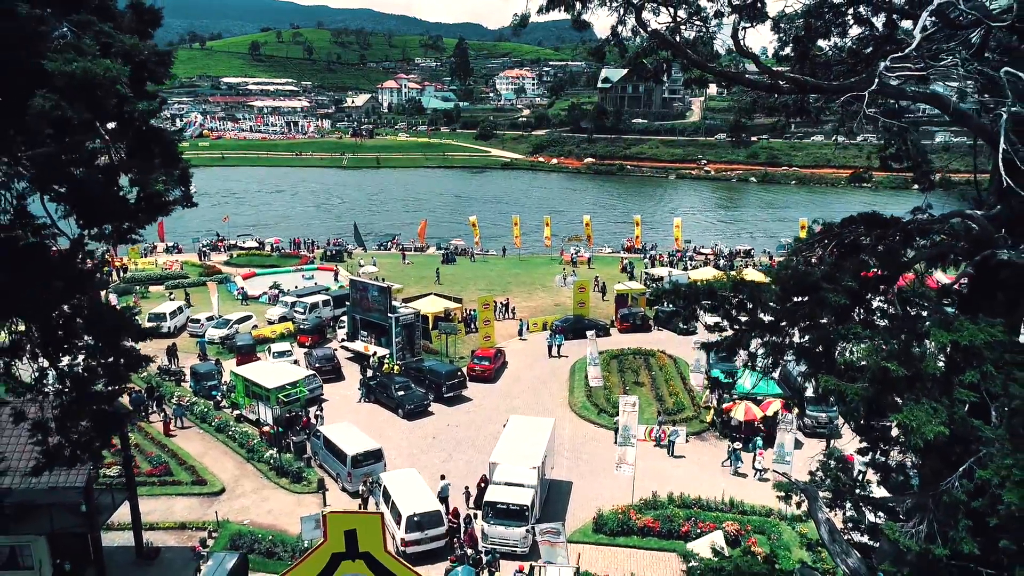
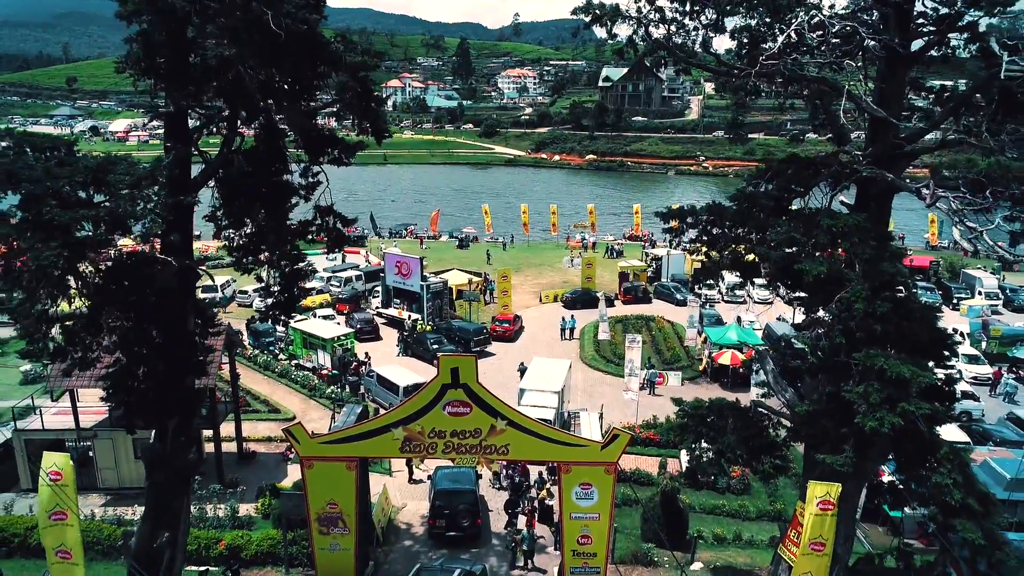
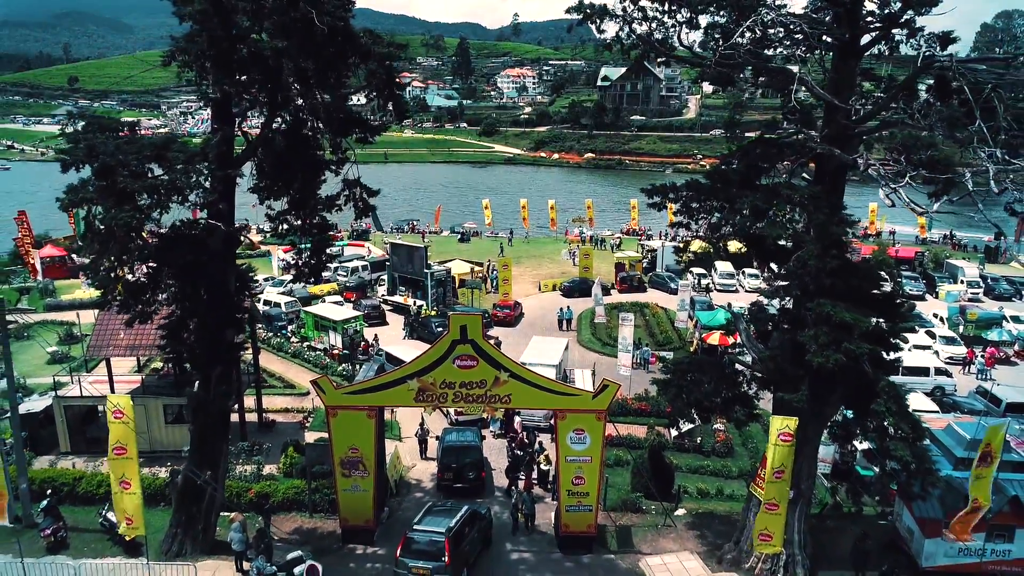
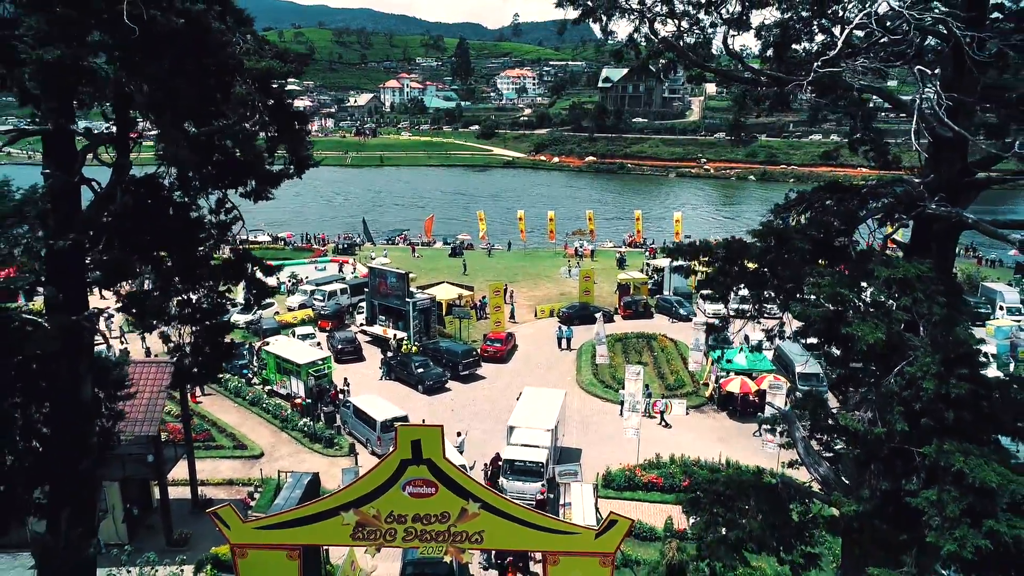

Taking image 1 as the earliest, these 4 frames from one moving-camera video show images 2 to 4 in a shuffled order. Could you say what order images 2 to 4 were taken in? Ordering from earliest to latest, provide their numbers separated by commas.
4, 2, 3
